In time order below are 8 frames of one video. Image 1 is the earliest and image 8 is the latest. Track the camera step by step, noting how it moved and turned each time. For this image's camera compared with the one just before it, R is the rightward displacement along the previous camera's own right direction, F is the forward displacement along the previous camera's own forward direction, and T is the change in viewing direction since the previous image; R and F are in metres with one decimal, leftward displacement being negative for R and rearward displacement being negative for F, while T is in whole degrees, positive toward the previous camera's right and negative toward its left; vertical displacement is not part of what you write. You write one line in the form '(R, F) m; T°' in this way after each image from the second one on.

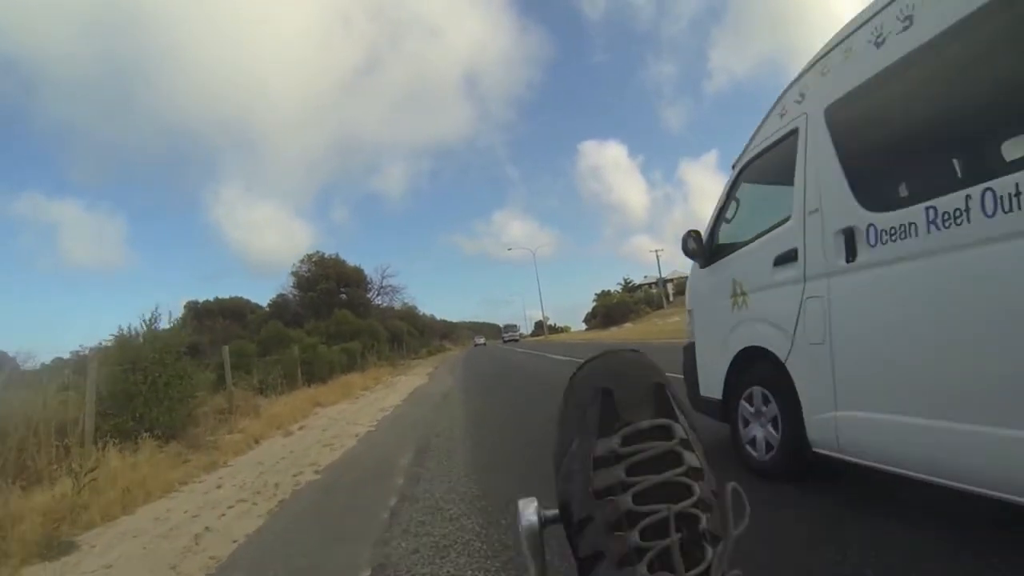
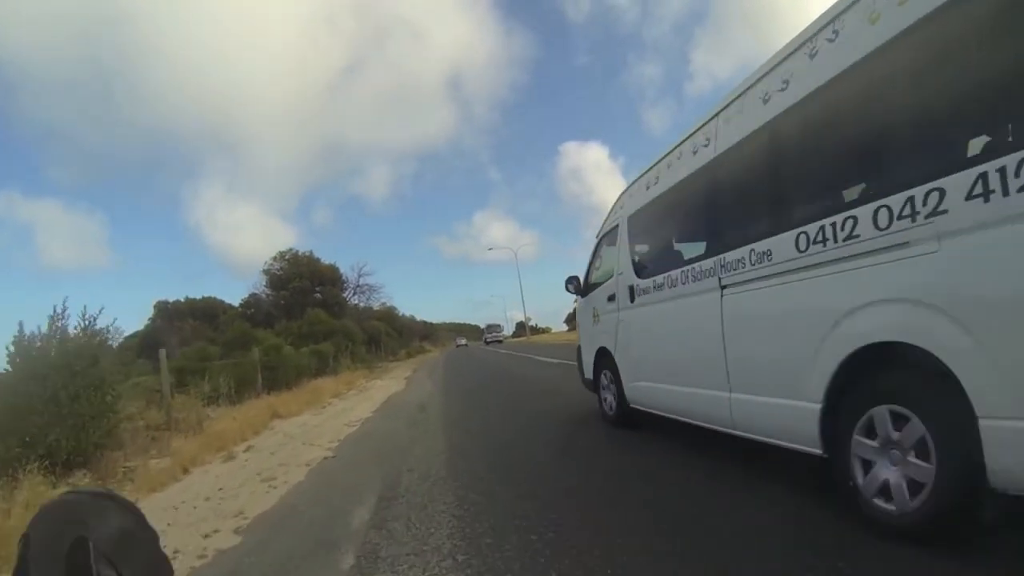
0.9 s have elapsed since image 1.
(-0.2, +2.5) m; +2°
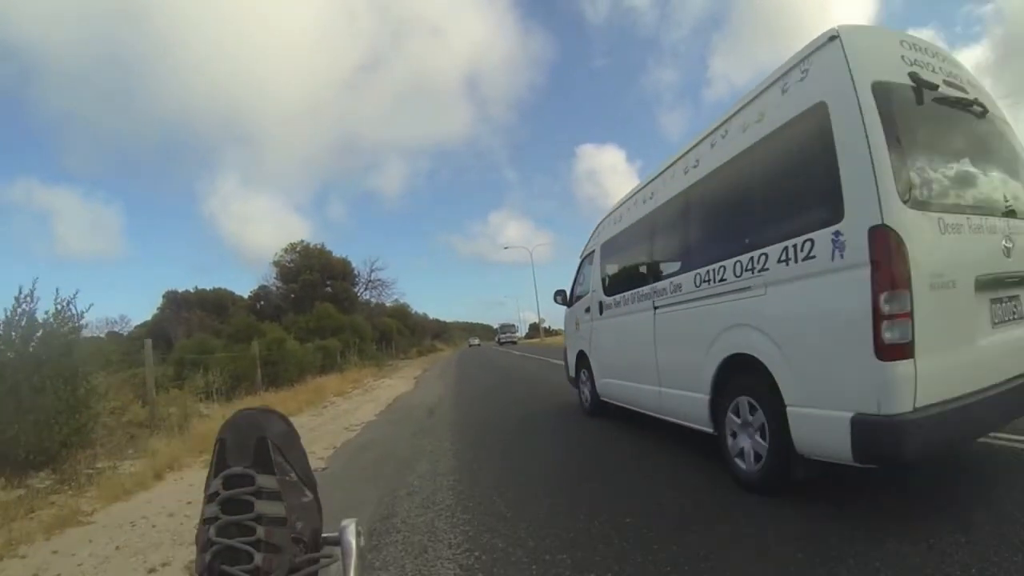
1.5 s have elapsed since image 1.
(-0.1, +1.3) m; -1°
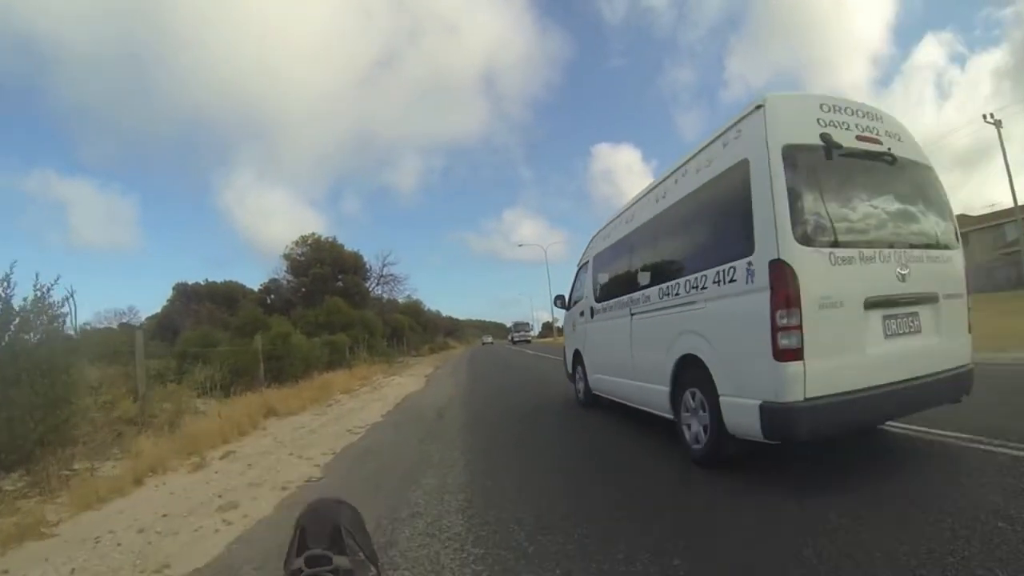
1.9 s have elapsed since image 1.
(-0.1, +0.9) m; -1°
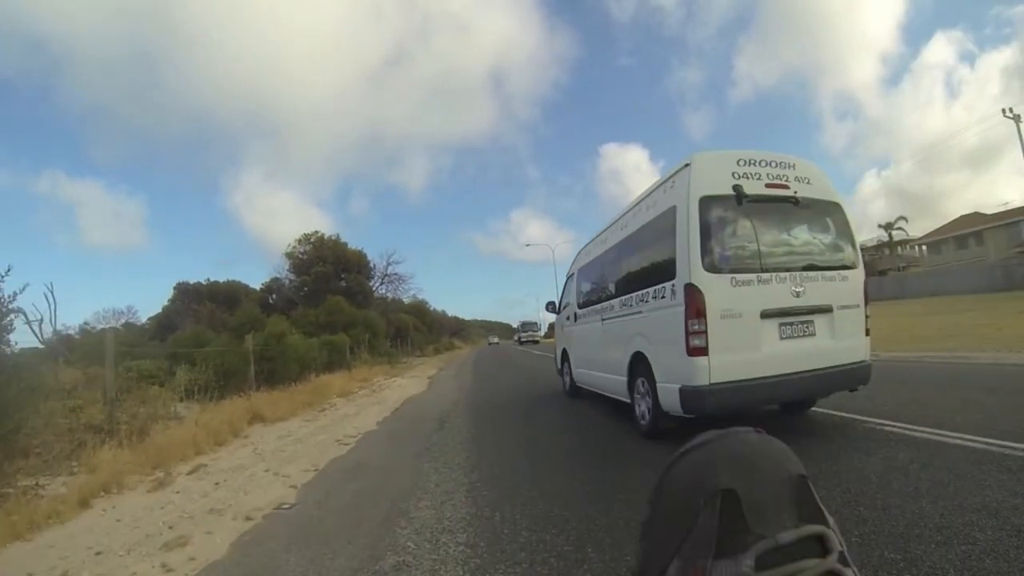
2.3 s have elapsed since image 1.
(-0.1, +1.3) m; -1°
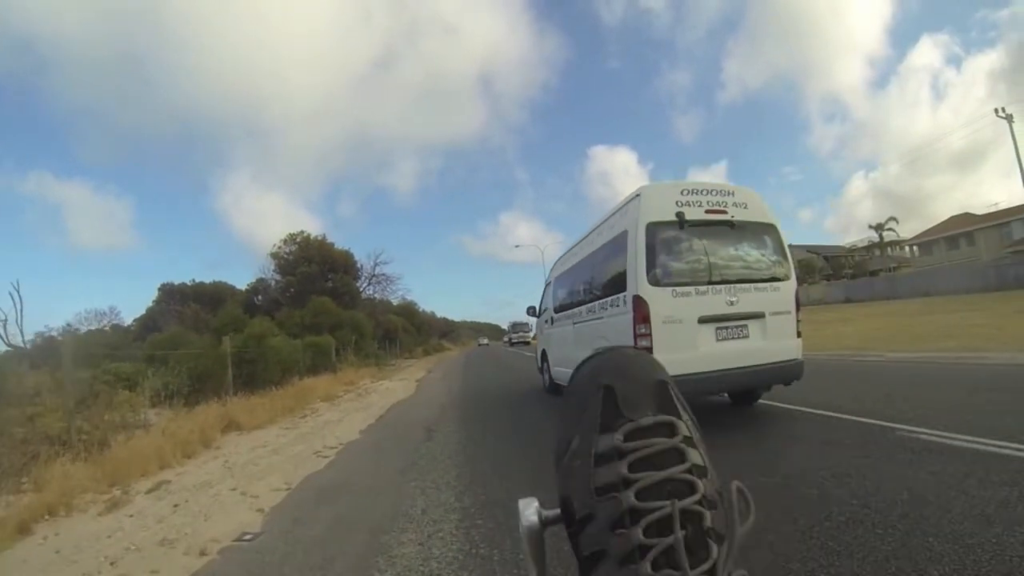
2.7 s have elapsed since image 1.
(-0.1, +0.8) m; +1°
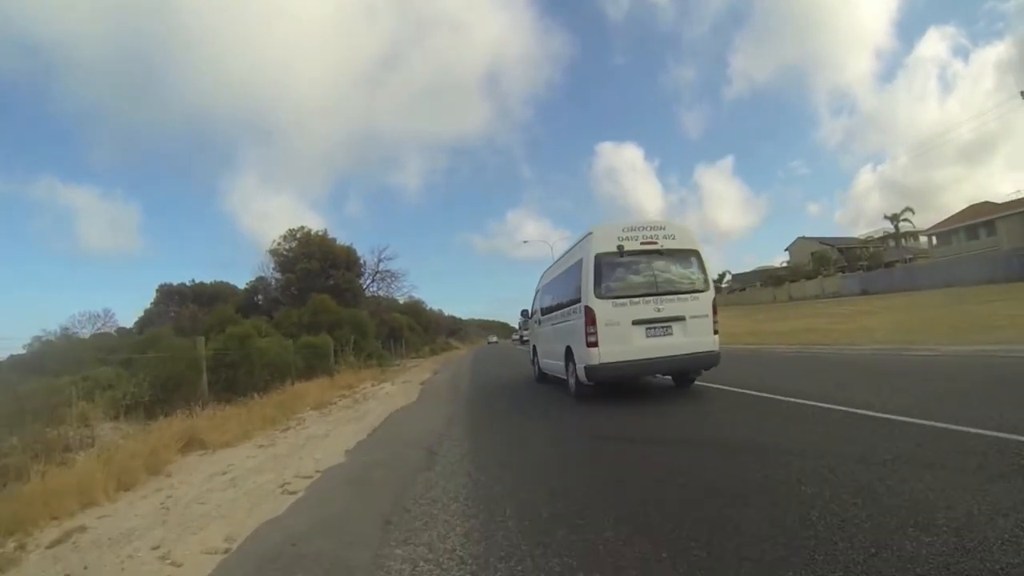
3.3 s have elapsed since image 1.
(-0.1, +2.0) m; -1°
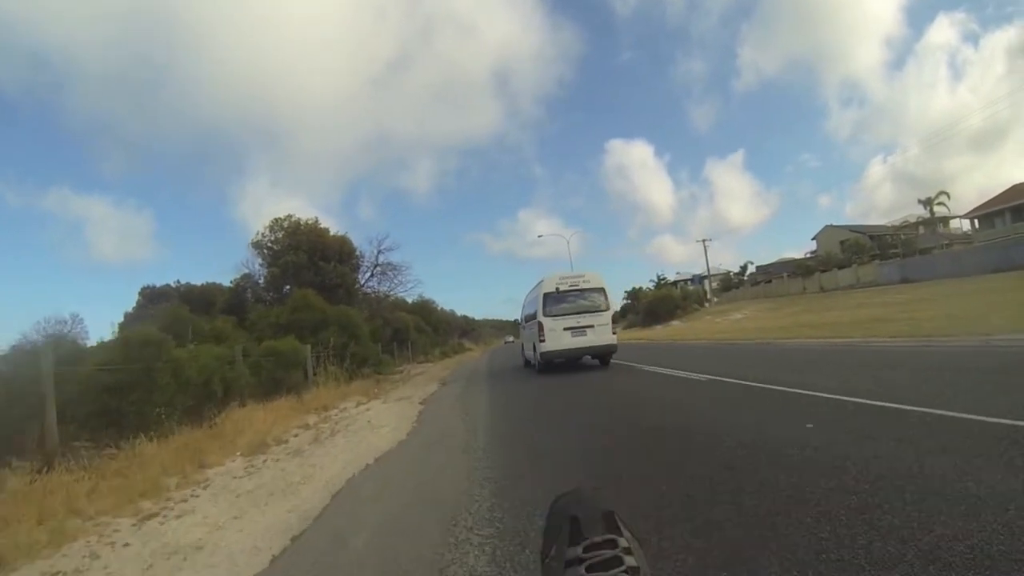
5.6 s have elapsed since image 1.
(-0.4, +5.2) m; -1°
